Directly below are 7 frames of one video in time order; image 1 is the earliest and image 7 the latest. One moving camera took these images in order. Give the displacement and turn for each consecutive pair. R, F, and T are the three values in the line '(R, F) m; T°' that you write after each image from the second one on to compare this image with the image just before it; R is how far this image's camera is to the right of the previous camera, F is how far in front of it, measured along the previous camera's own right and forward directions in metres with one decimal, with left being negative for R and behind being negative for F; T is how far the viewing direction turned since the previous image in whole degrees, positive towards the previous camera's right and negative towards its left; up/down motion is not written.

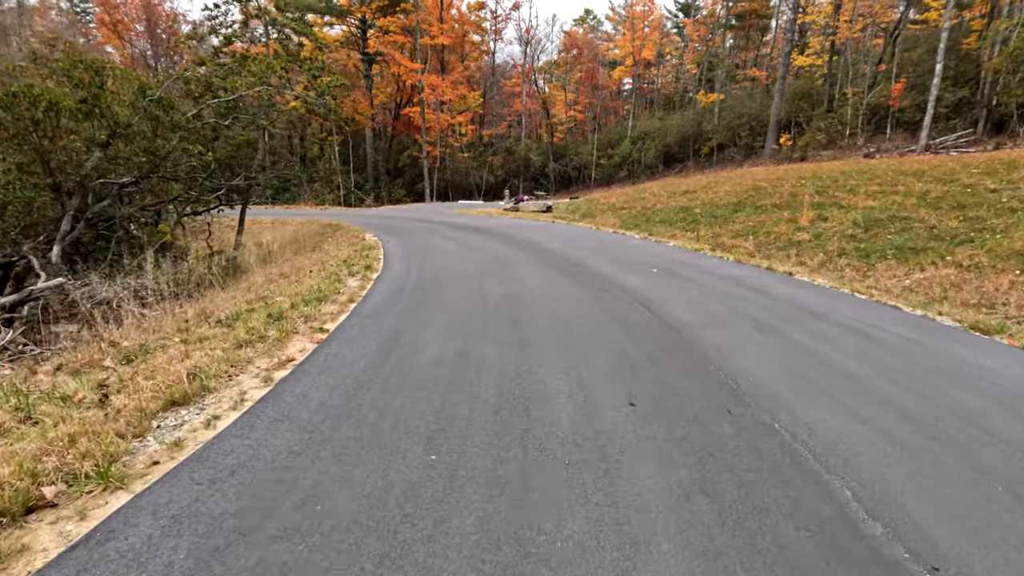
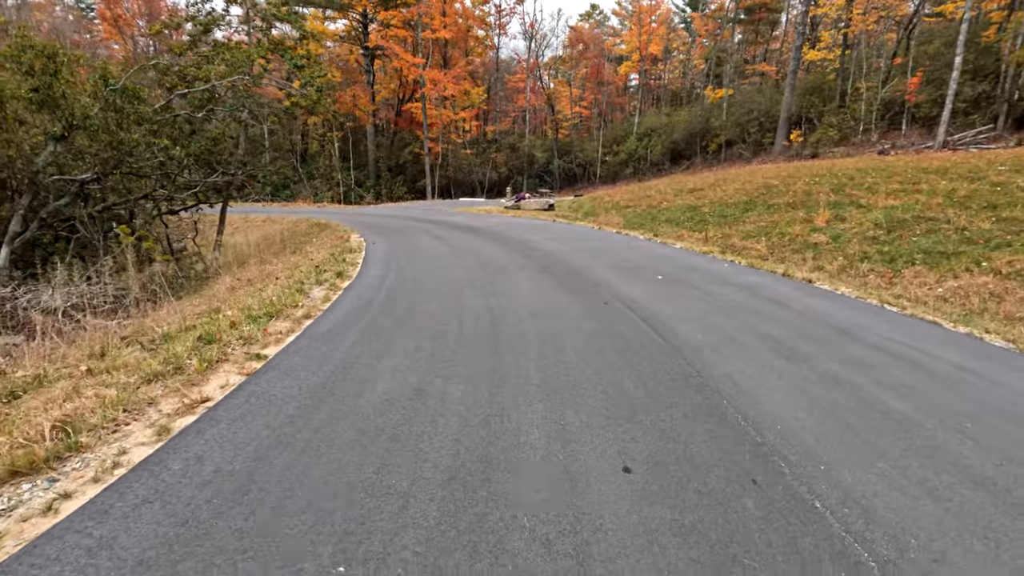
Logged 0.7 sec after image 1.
(+0.2, +0.7) m; -1°
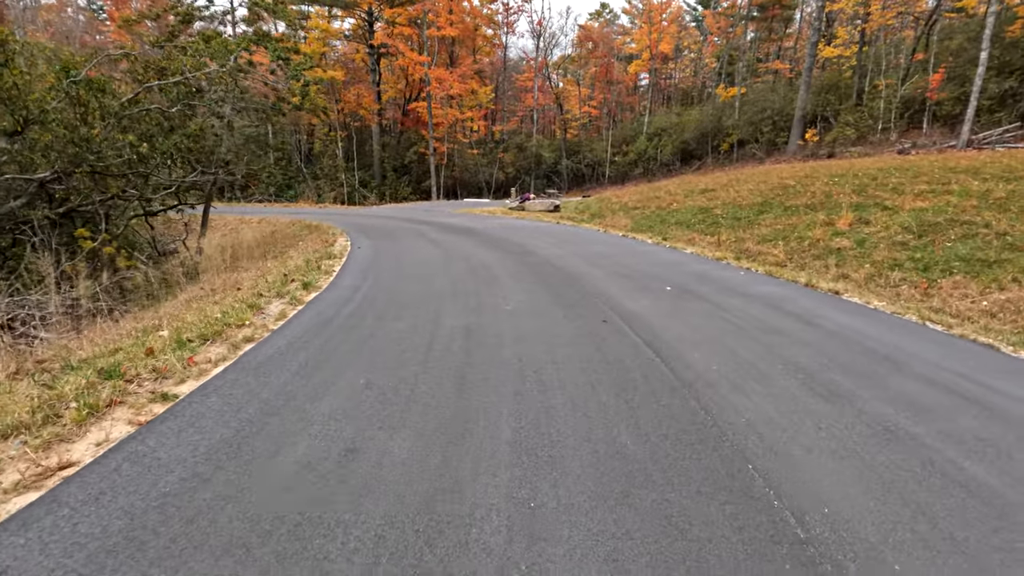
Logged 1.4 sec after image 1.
(+0.2, +0.7) m; -1°
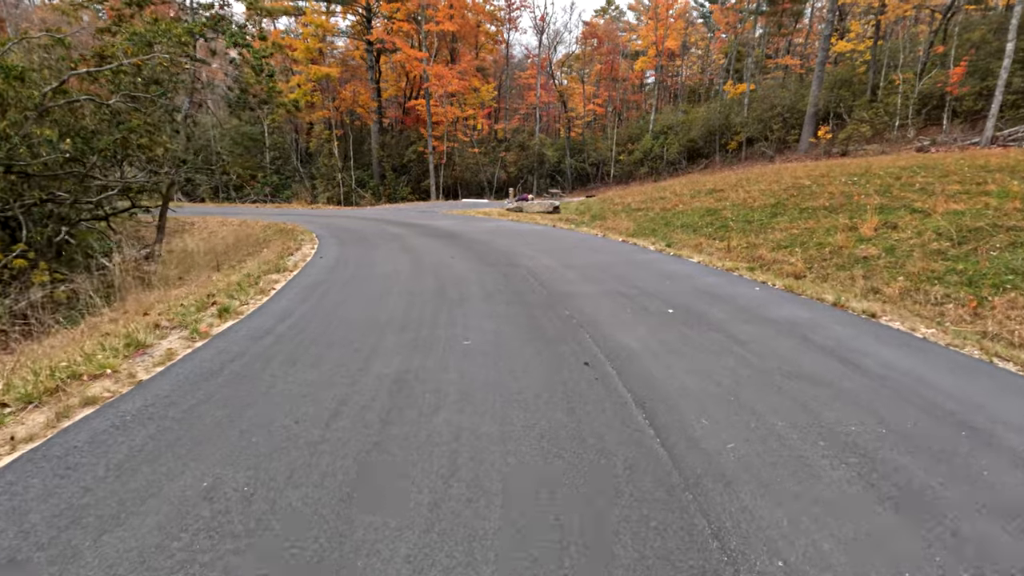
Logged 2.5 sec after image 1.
(+0.4, +1.1) m; -1°
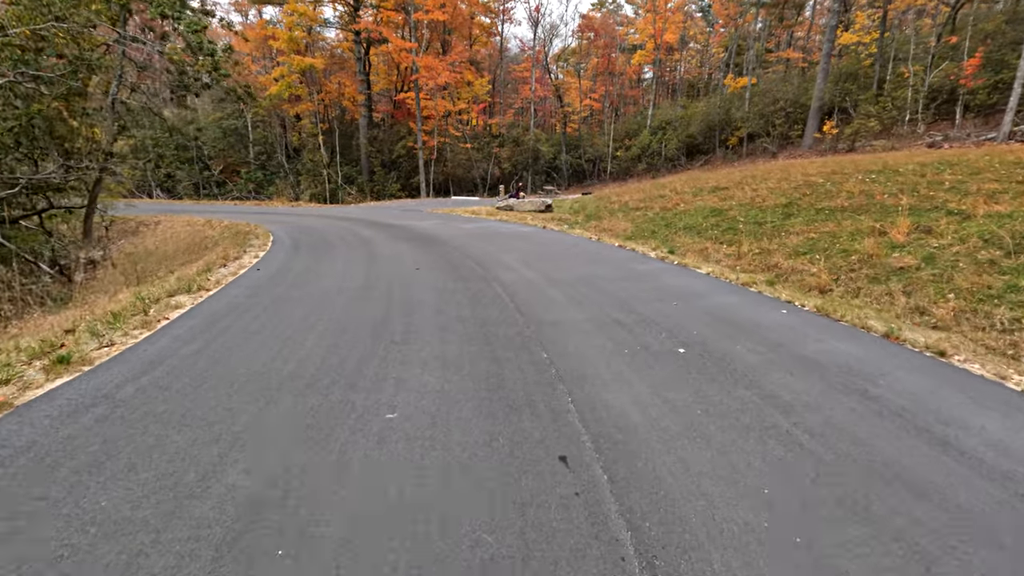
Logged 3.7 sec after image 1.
(+0.3, +1.3) m; 0°
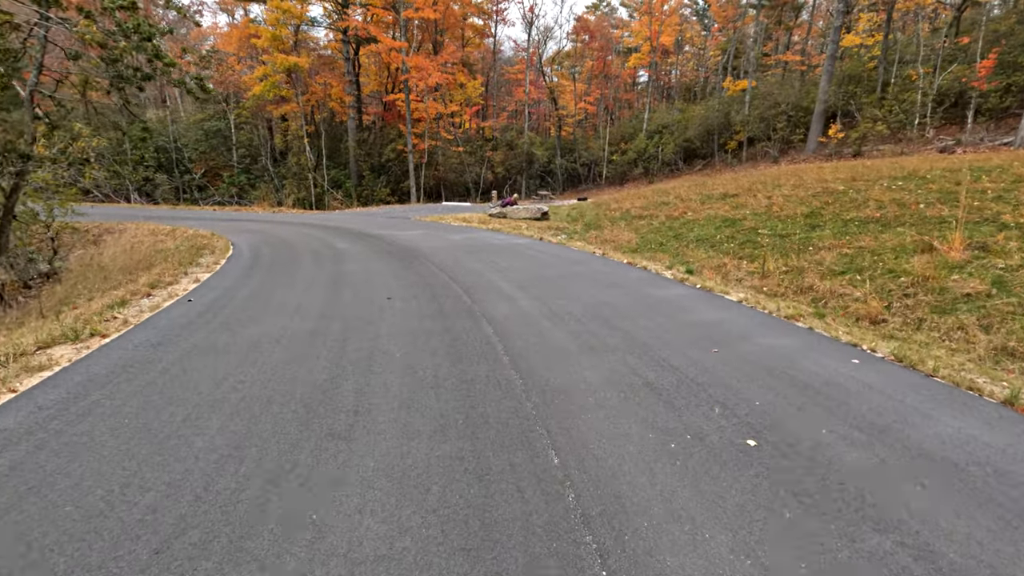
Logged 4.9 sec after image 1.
(0.0, +1.3) m; +1°
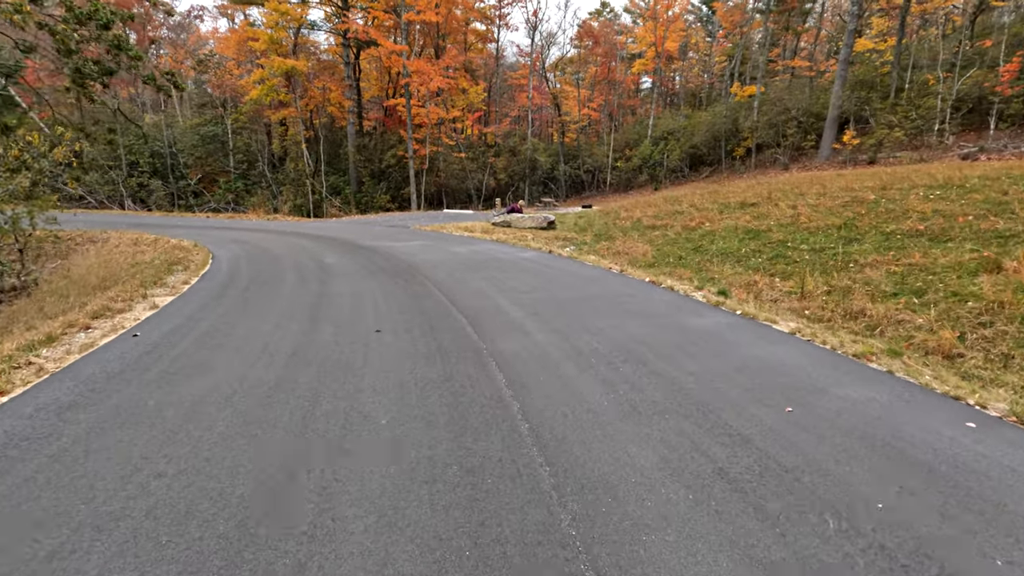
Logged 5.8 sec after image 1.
(-0.1, +0.9) m; 0°
